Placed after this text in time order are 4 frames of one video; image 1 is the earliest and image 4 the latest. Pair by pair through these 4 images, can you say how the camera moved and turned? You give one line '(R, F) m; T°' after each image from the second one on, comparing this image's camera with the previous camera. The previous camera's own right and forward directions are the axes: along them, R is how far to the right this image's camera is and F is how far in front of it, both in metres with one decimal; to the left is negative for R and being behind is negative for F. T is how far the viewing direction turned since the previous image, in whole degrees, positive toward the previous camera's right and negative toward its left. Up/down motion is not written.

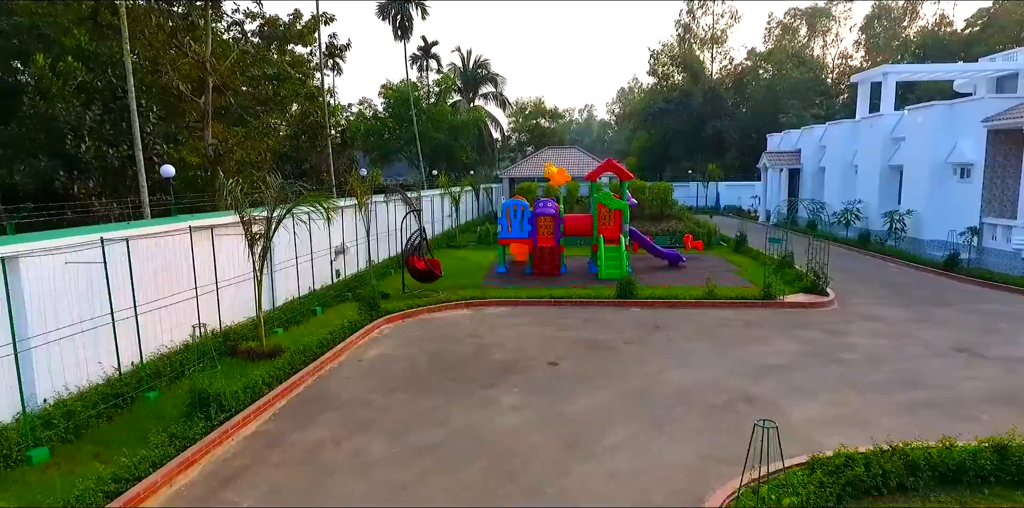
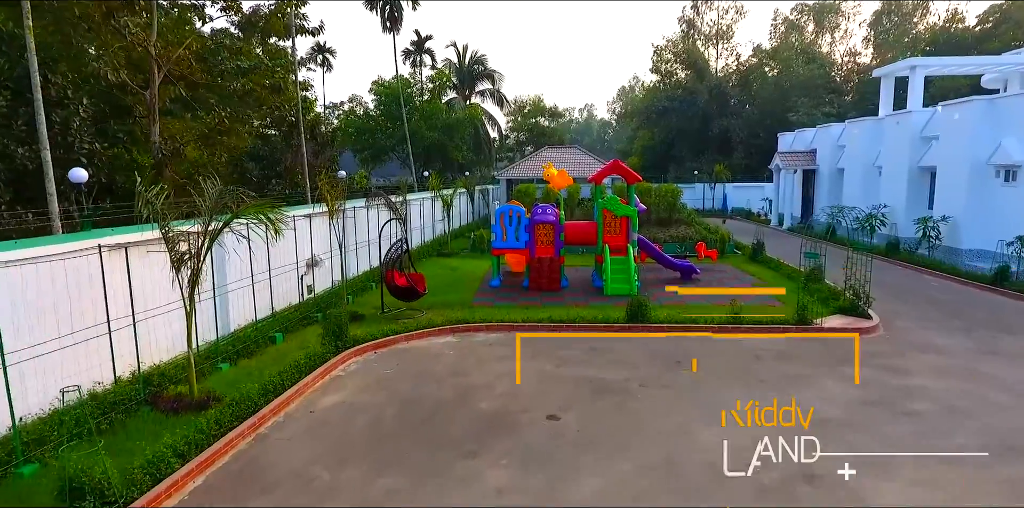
(+0.1, +1.7) m; 0°
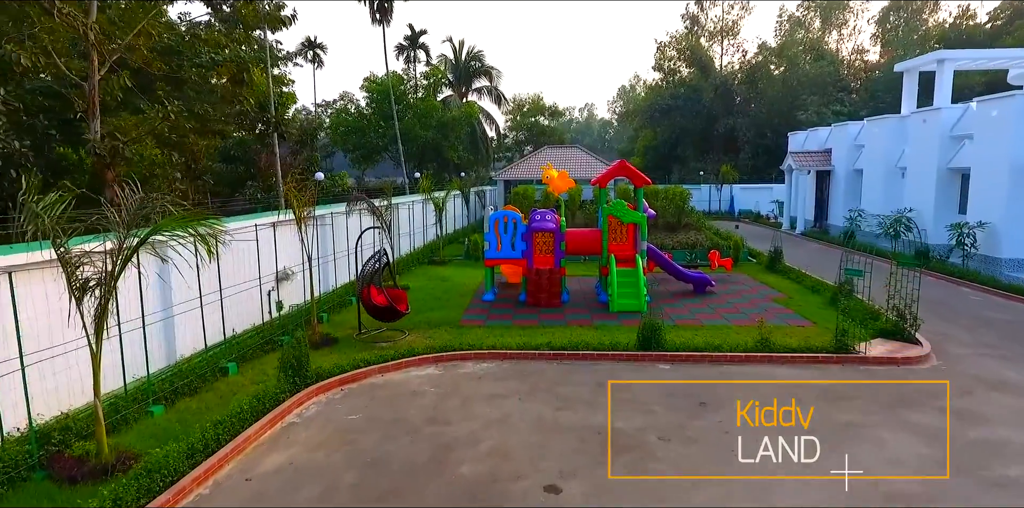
(+0.1, +1.4) m; 0°
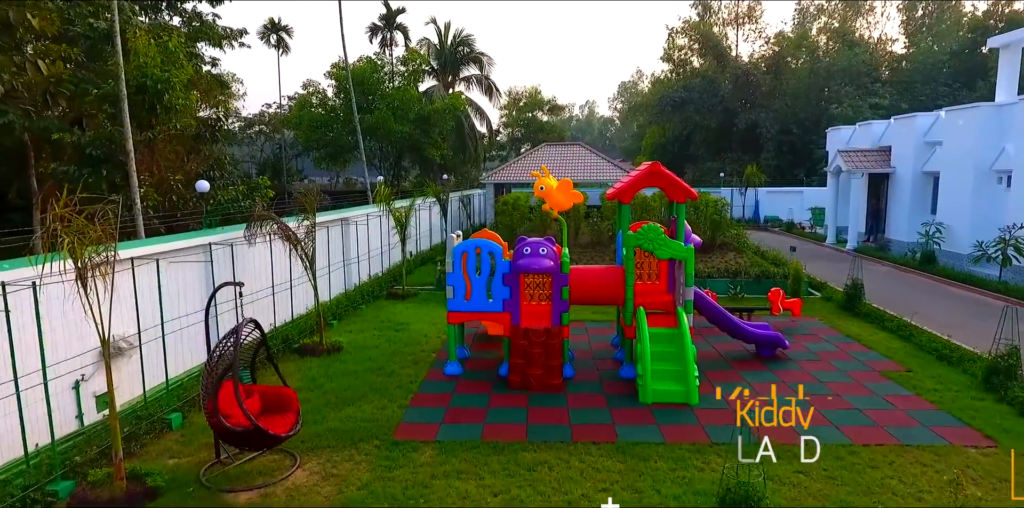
(+0.3, +4.5) m; 0°
